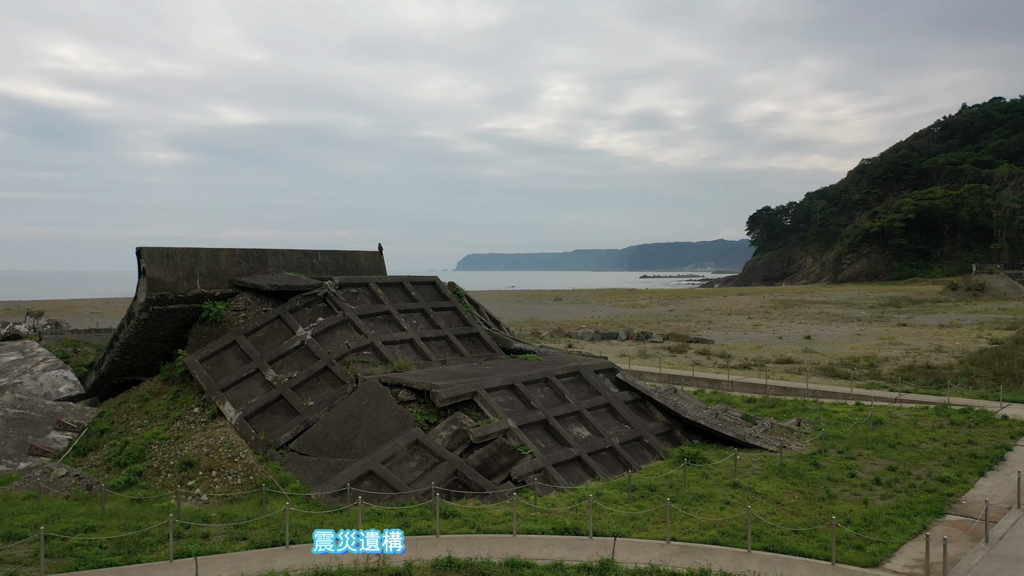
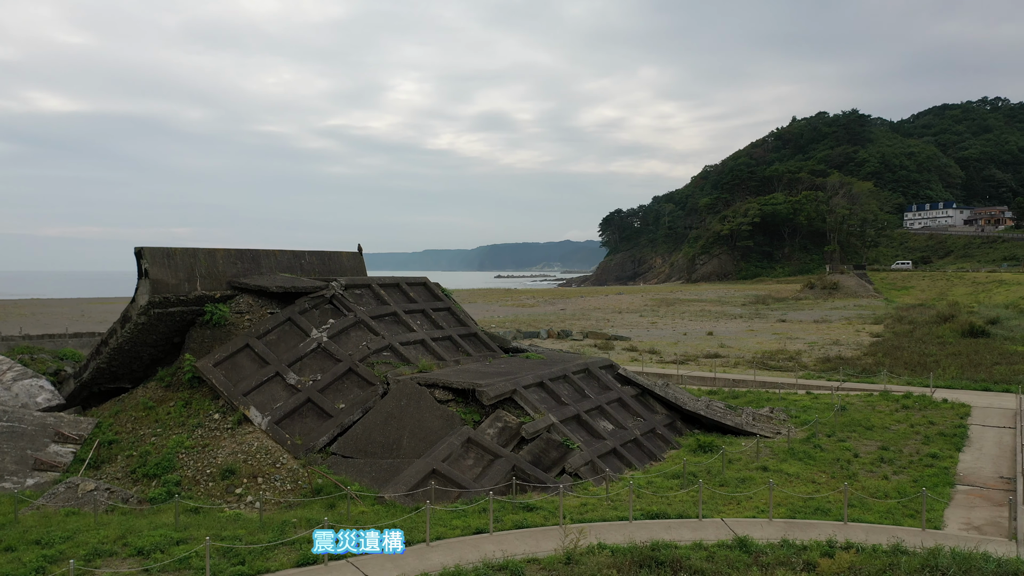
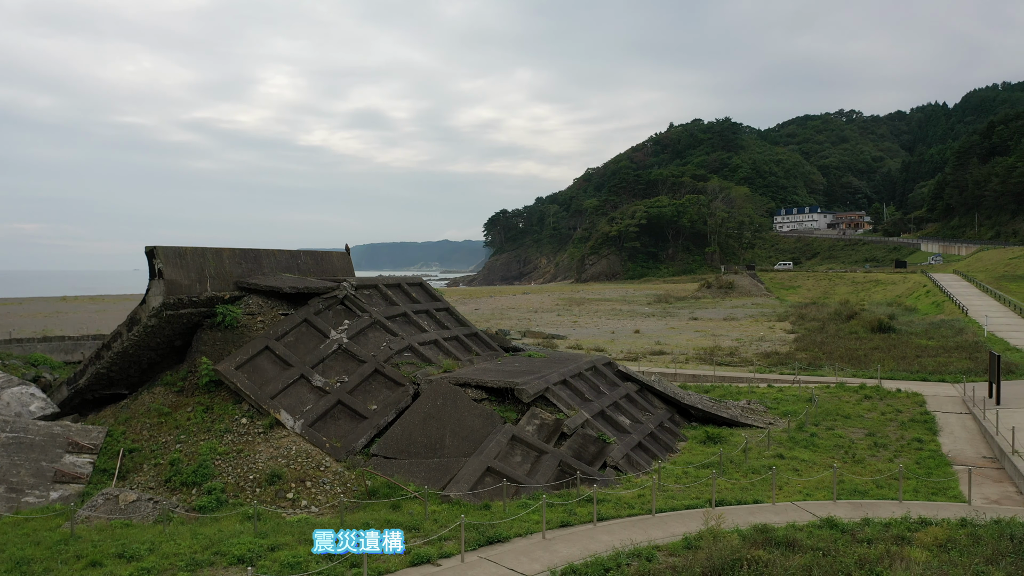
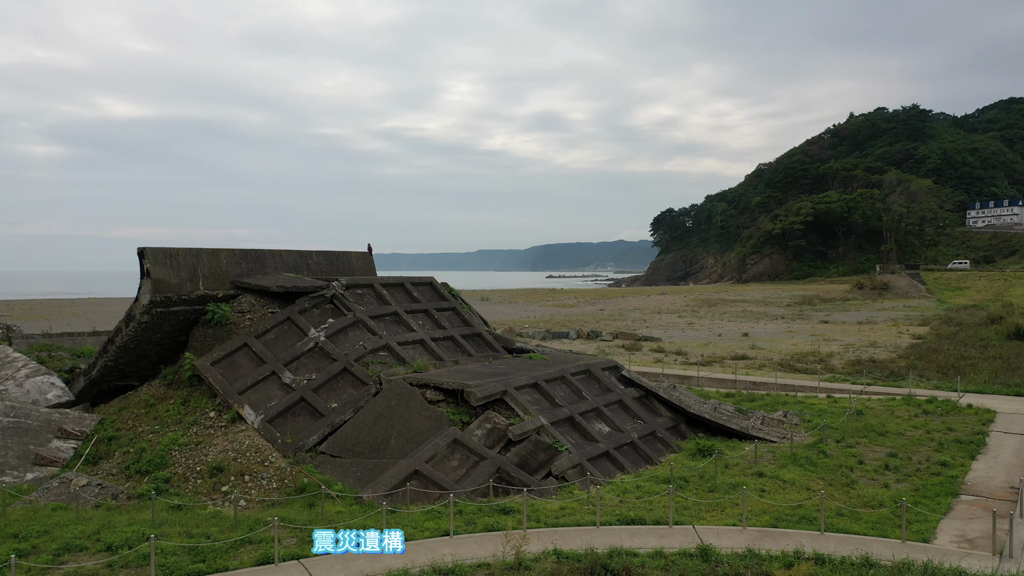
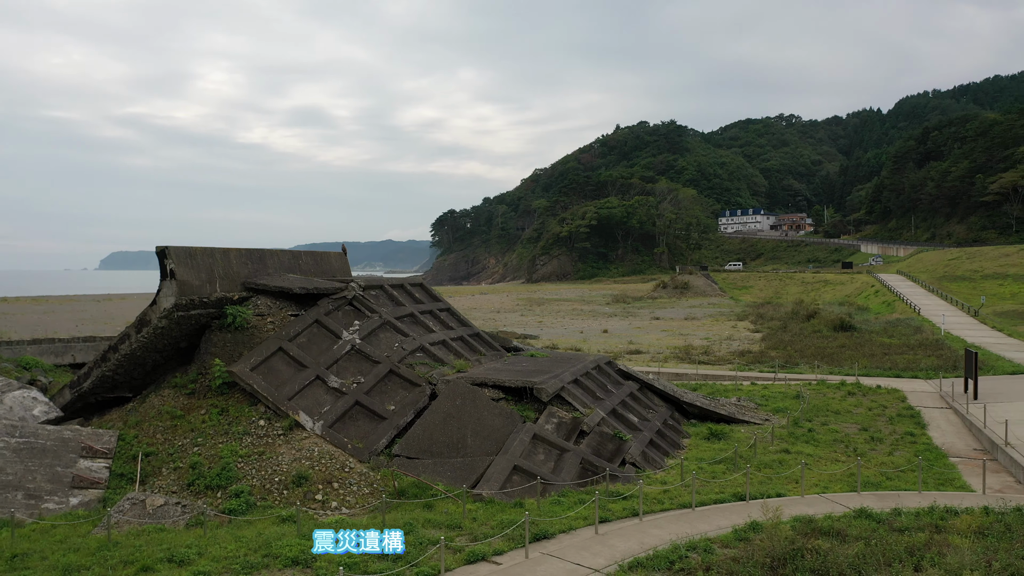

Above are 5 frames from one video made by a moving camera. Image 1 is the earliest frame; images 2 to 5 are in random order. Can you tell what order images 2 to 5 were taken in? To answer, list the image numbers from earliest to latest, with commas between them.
4, 2, 3, 5
